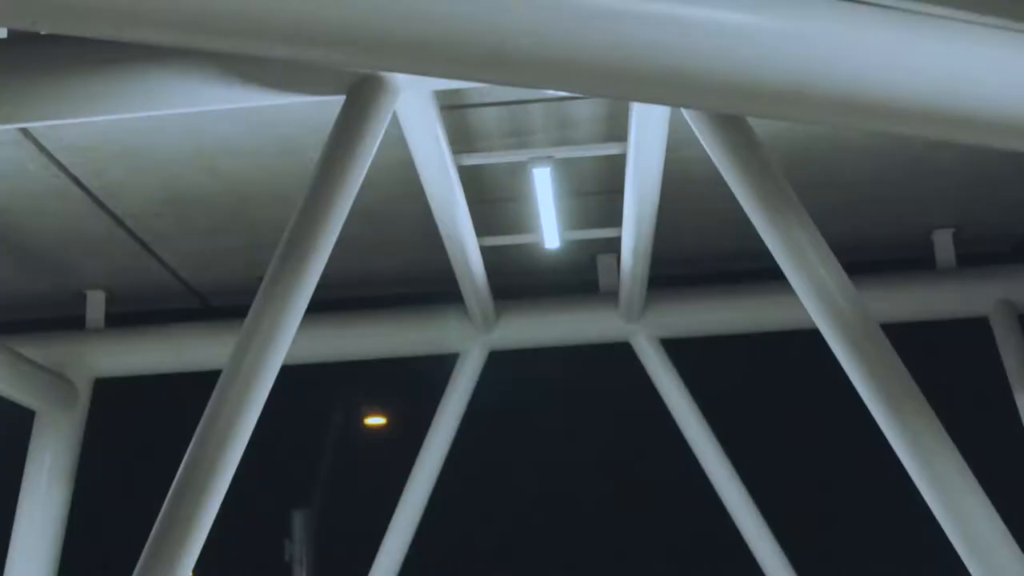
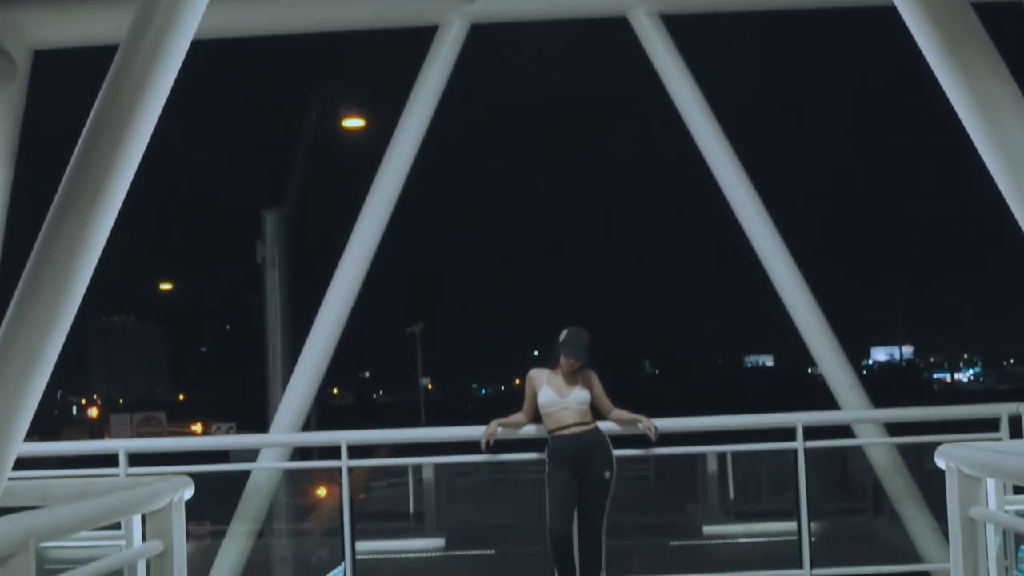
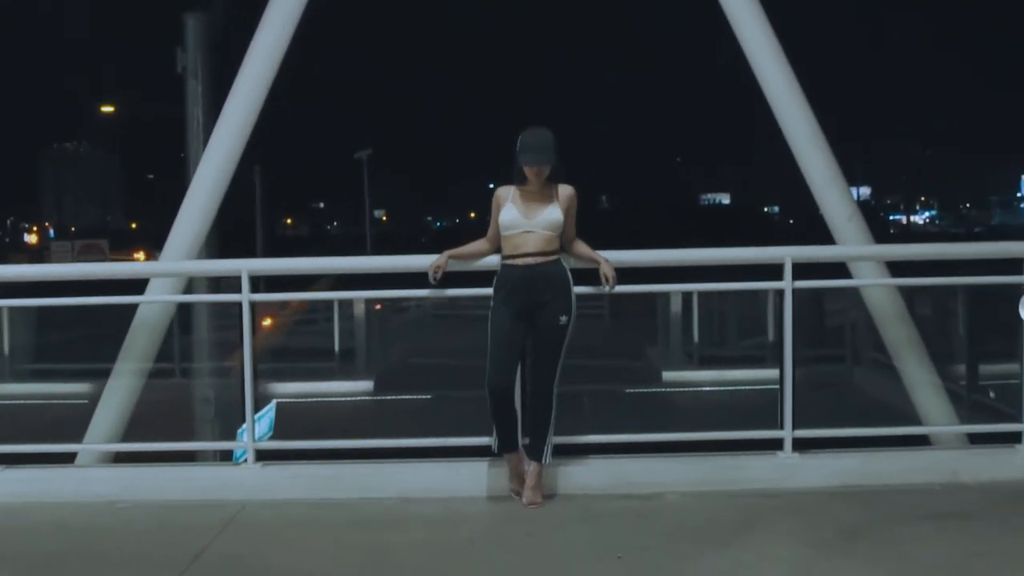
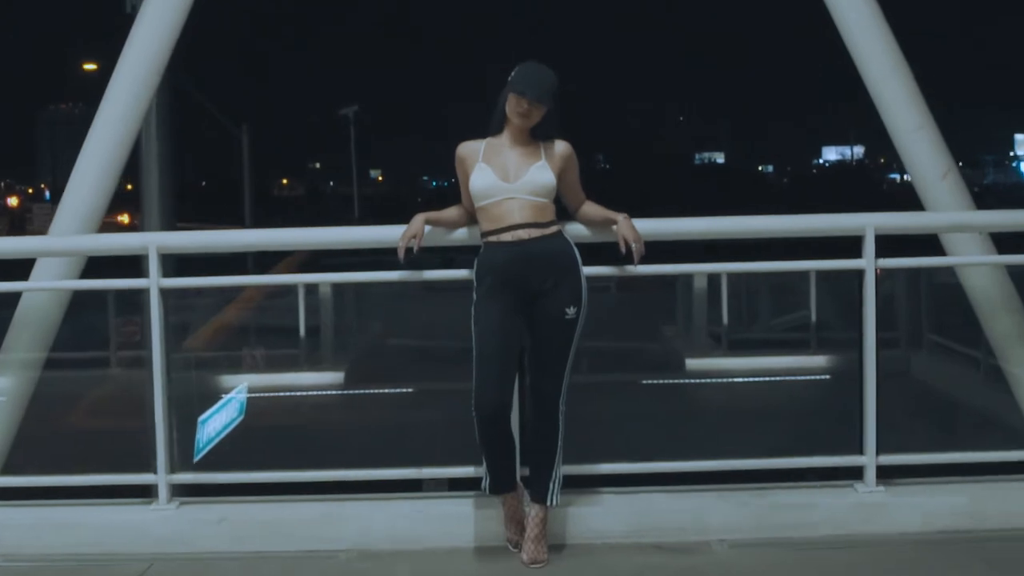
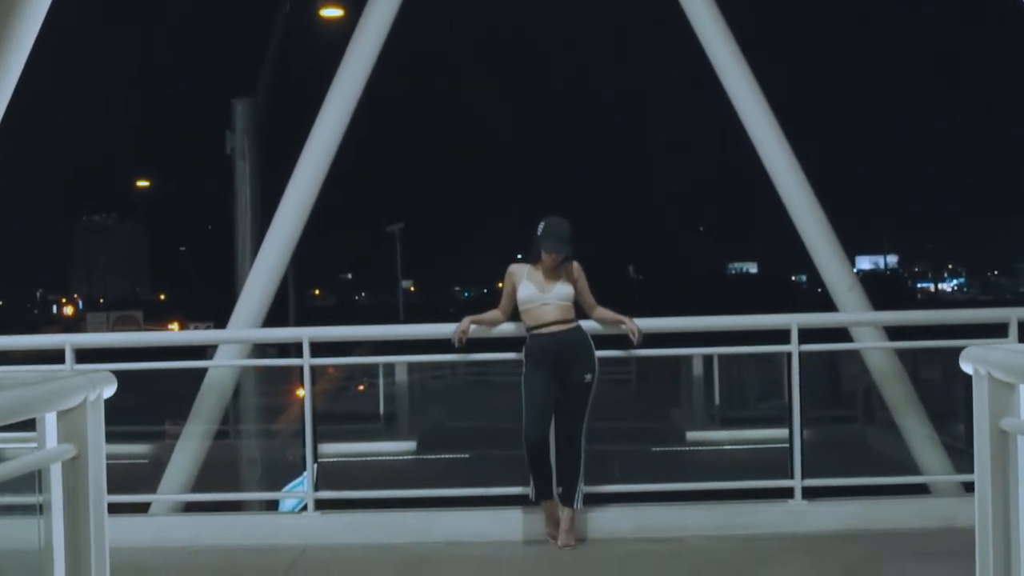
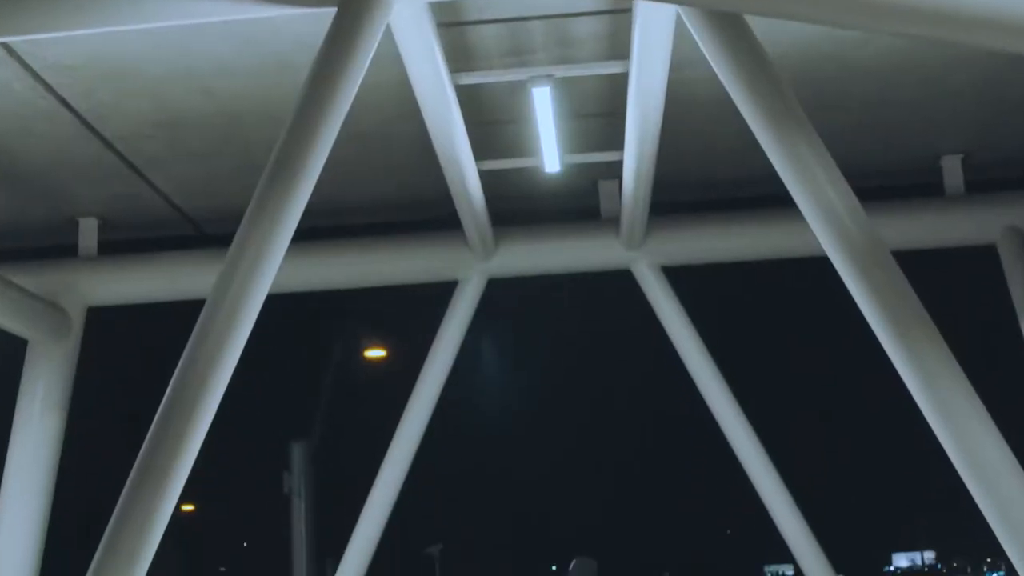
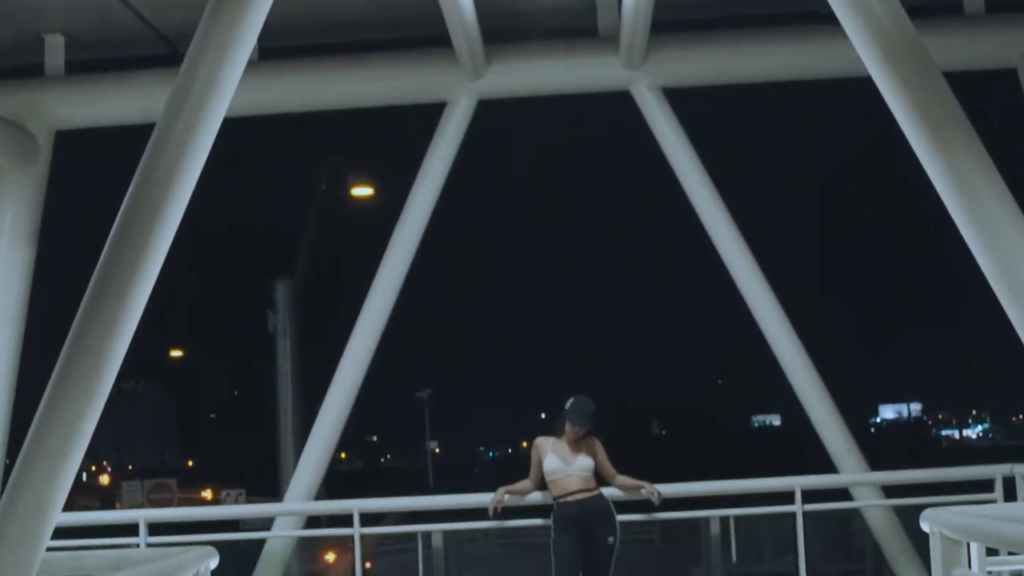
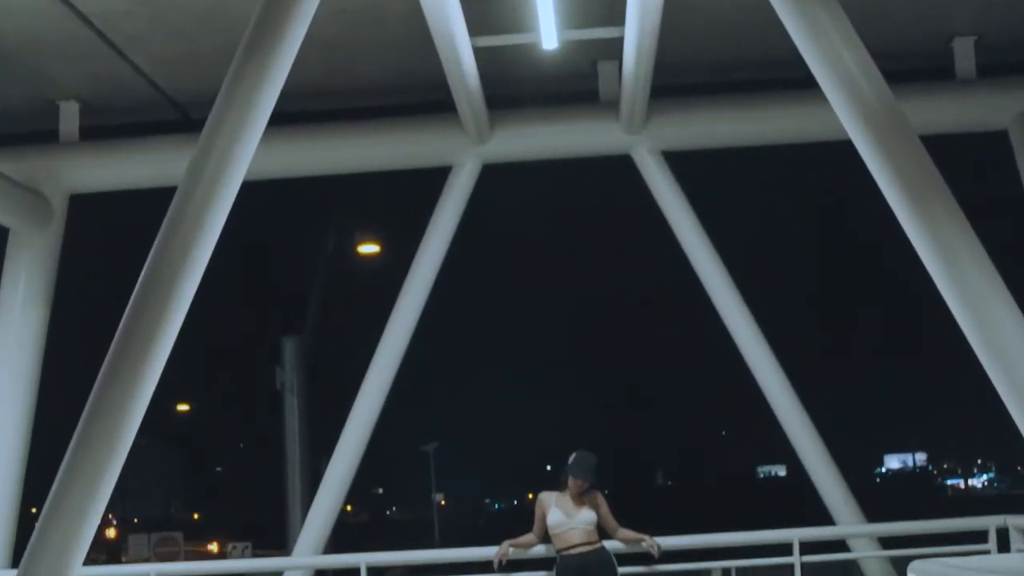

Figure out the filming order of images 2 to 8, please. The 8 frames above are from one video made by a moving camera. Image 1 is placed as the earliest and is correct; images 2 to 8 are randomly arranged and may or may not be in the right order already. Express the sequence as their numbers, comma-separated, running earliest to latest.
6, 8, 7, 2, 5, 3, 4
